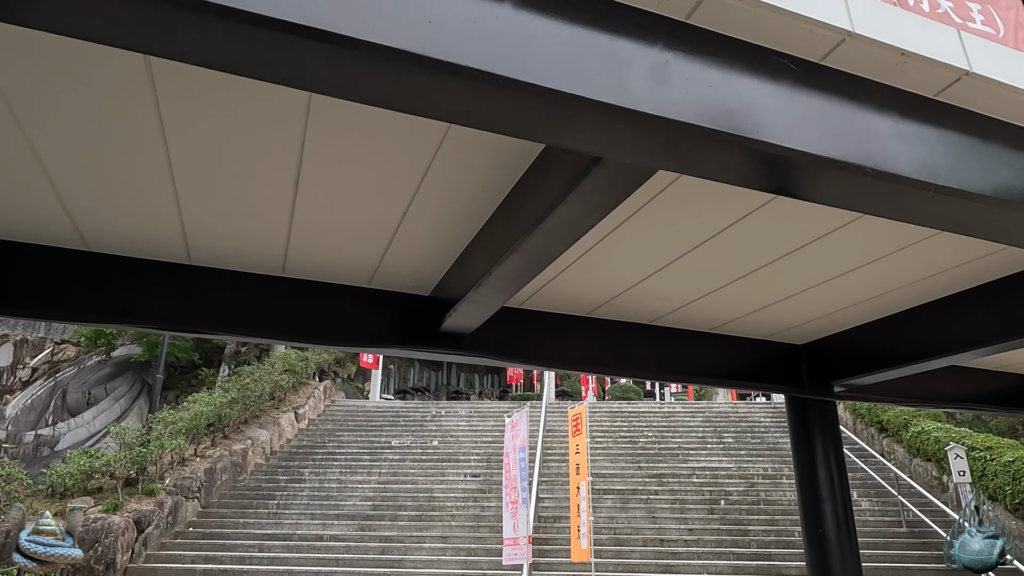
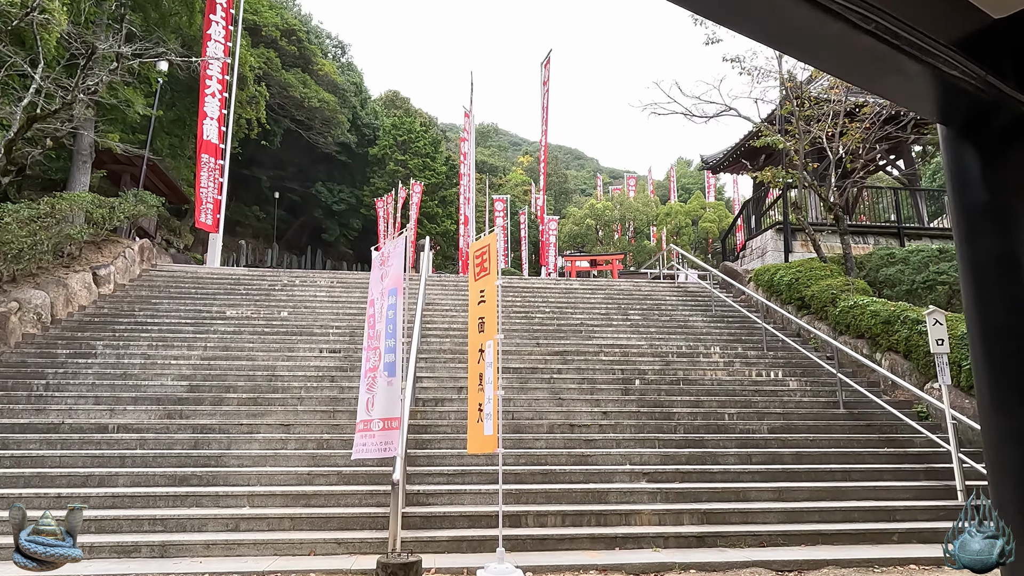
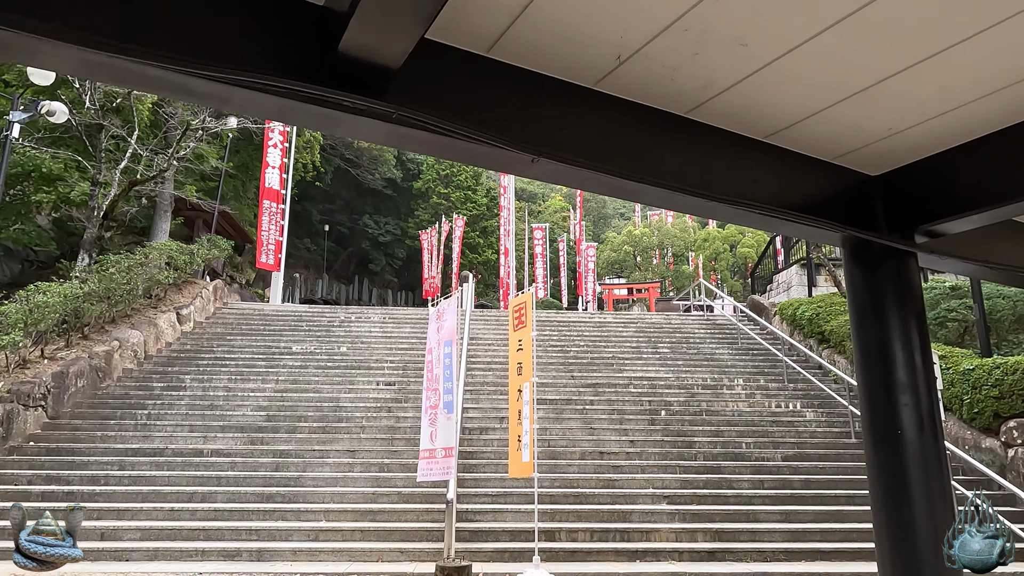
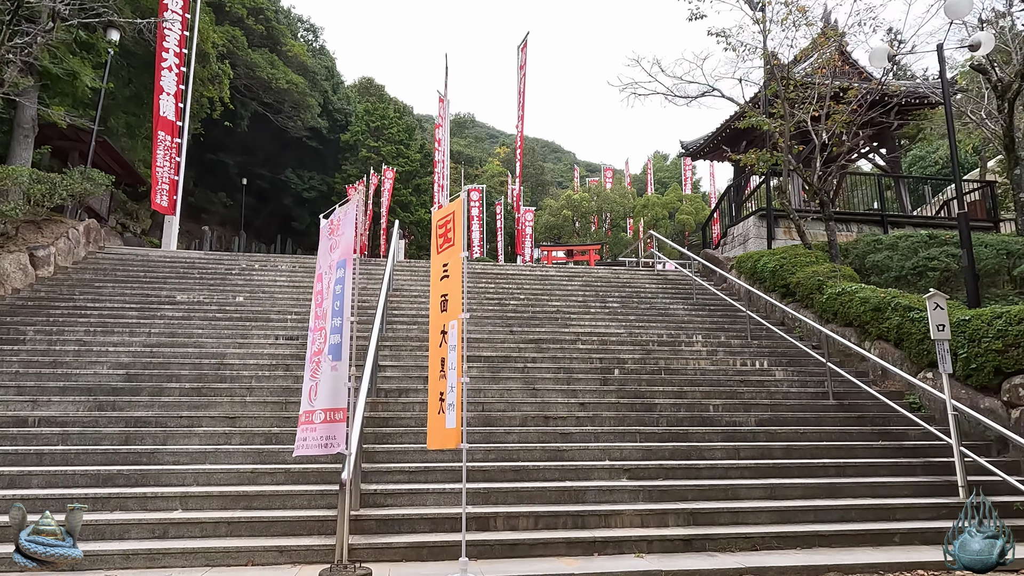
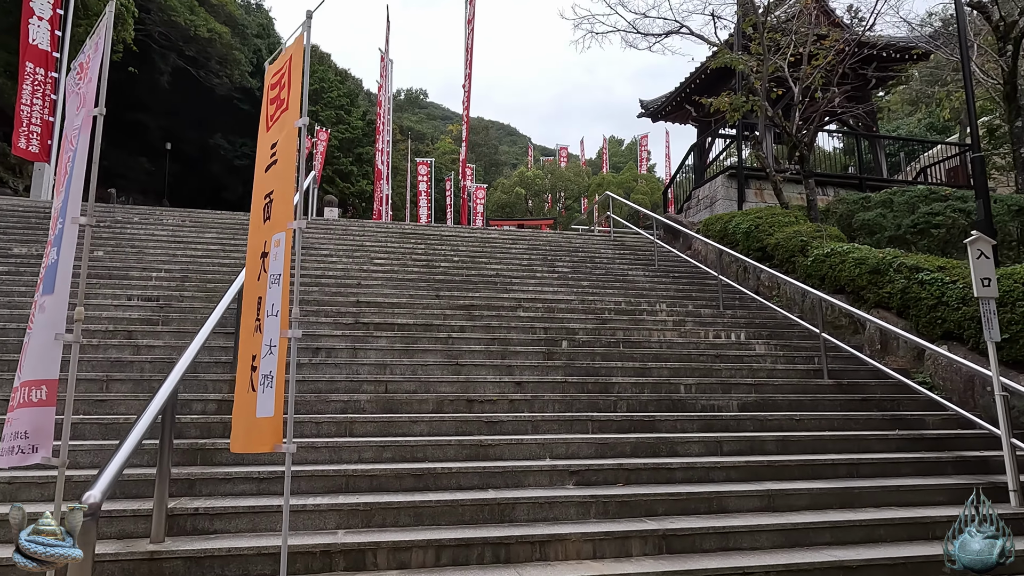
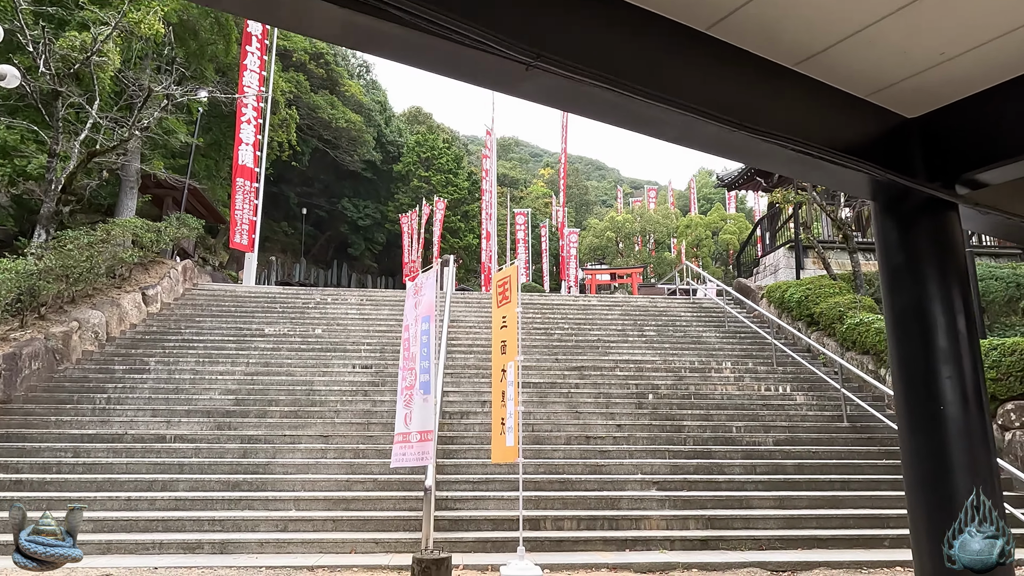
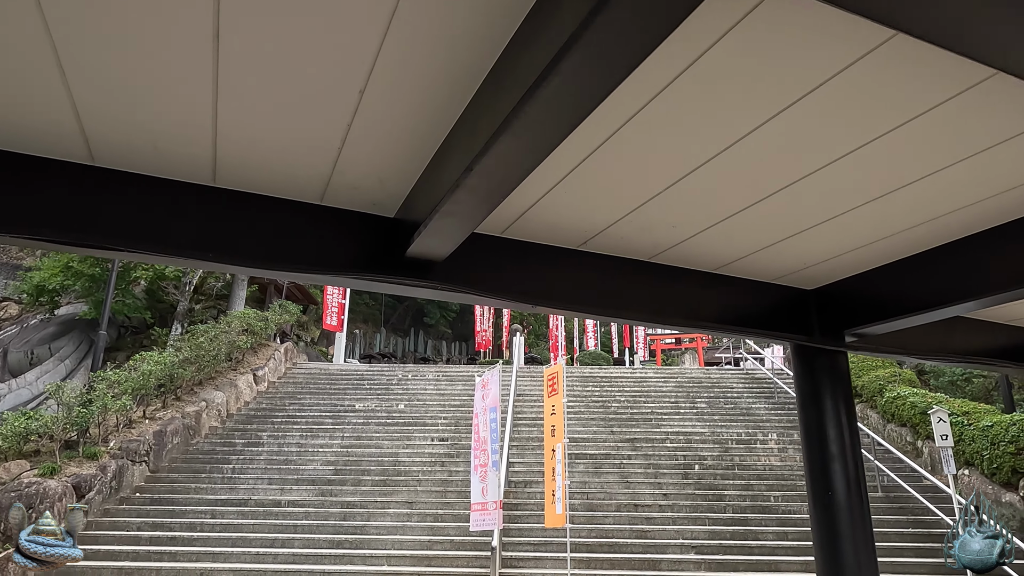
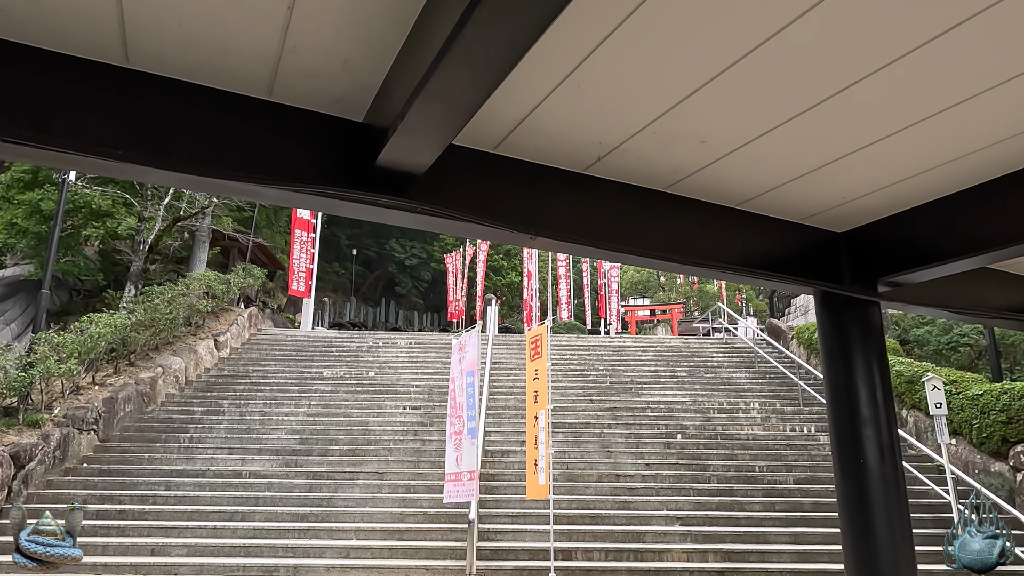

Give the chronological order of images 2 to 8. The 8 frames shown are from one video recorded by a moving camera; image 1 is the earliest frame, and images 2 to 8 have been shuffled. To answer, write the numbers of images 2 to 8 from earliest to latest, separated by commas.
7, 8, 3, 6, 2, 4, 5
